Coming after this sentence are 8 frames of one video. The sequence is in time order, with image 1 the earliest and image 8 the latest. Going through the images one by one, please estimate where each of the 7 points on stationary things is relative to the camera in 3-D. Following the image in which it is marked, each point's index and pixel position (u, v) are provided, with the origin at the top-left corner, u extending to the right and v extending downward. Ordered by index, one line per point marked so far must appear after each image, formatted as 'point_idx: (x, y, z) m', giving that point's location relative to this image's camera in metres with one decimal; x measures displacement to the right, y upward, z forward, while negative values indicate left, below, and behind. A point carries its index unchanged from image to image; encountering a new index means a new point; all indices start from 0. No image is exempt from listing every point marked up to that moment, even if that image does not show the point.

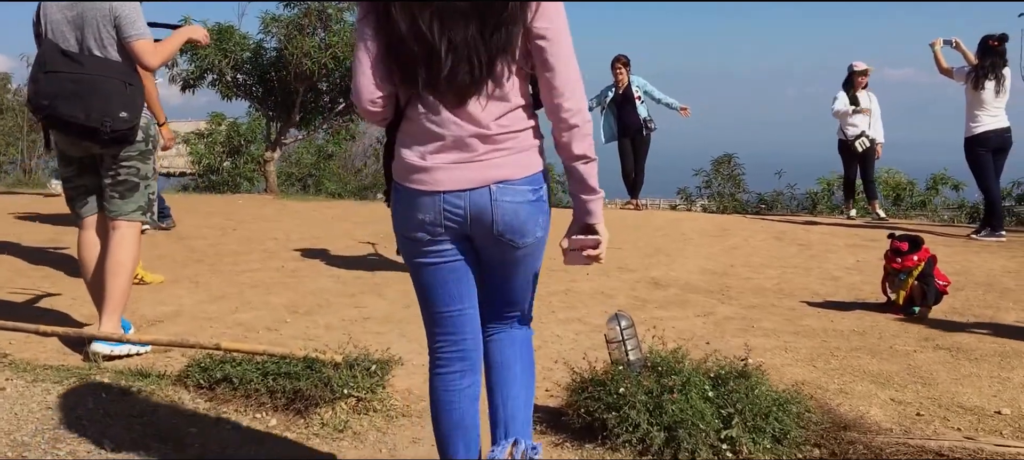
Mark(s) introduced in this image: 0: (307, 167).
0: (-2.9, +0.9, +13.4) m
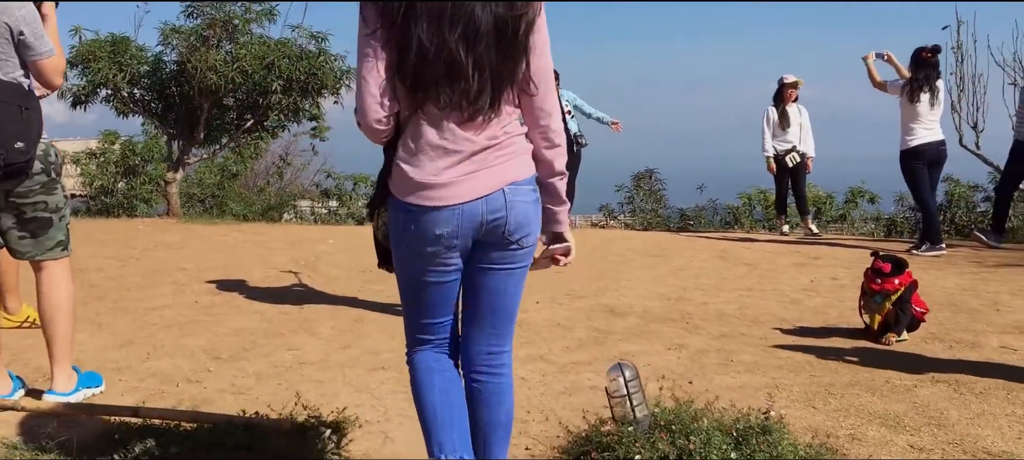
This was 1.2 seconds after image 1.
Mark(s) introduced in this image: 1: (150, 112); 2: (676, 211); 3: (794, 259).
0: (-4.0, +0.6, +12.6) m
1: (-4.2, +1.4, +11.1) m
2: (+2.3, +0.3, +13.4) m
3: (+2.2, -0.2, +7.3) m
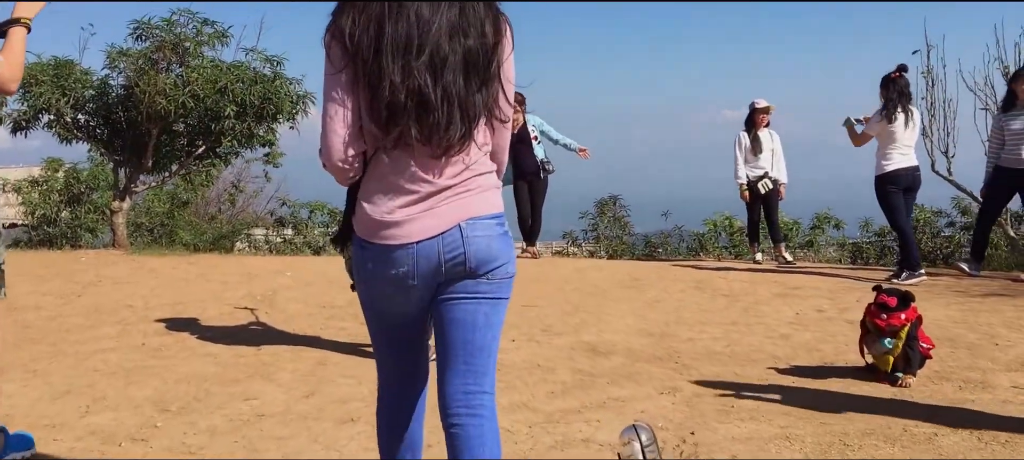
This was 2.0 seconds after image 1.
0: (-4.5, +0.2, +12.1) m
1: (-4.6, +1.0, +10.6) m
2: (+1.8, -0.1, +13.1) m
3: (+1.9, -0.4, +7.0) m
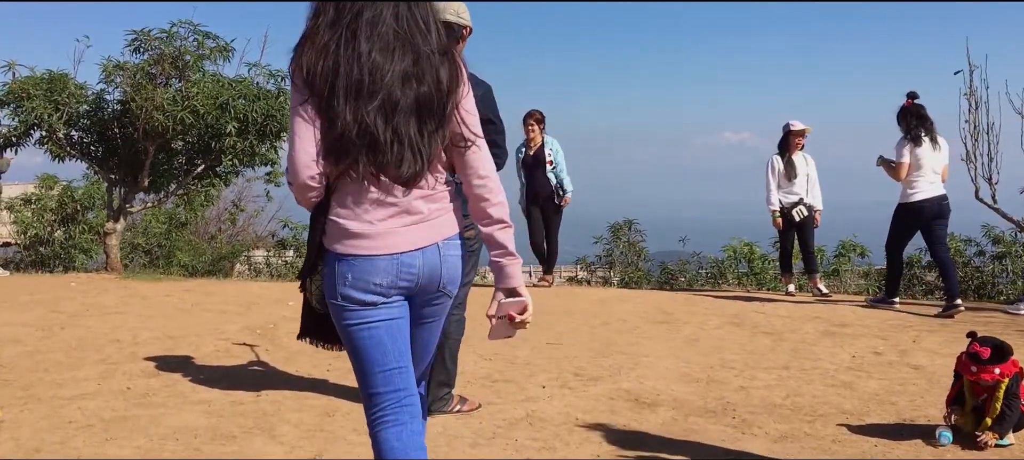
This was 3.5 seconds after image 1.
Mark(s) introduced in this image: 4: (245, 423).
0: (-4.3, -0.1, +11.5) m
1: (-4.5, +0.8, +10.1) m
2: (+1.9, -0.5, +12.6) m
3: (+2.1, -0.7, +6.4) m
4: (-1.1, -0.8, +4.0) m
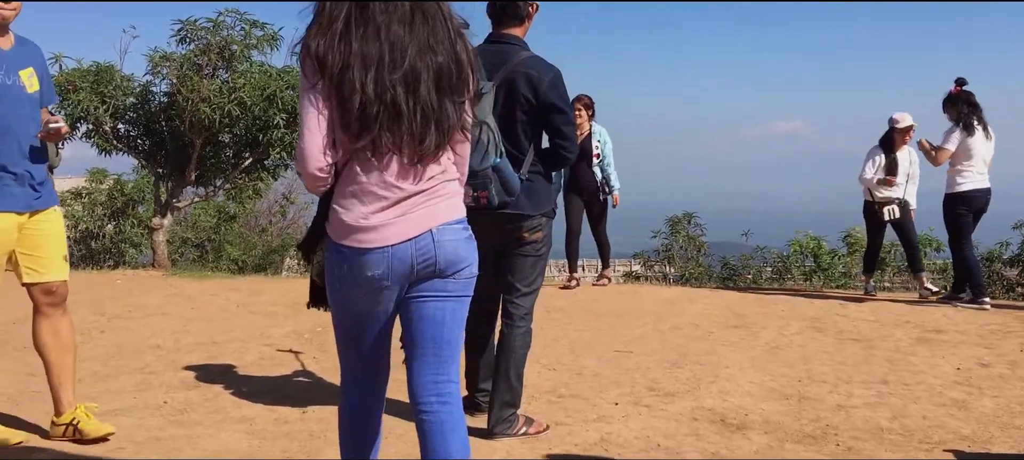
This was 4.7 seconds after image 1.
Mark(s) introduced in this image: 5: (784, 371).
0: (-3.7, 0.0, +11.3) m
1: (-3.9, +0.8, +9.8) m
2: (+2.6, -0.4, +12.0) m
3: (+2.5, -0.6, +5.9) m
4: (-0.9, -0.8, +3.6) m
5: (+1.4, -0.7, +5.0) m
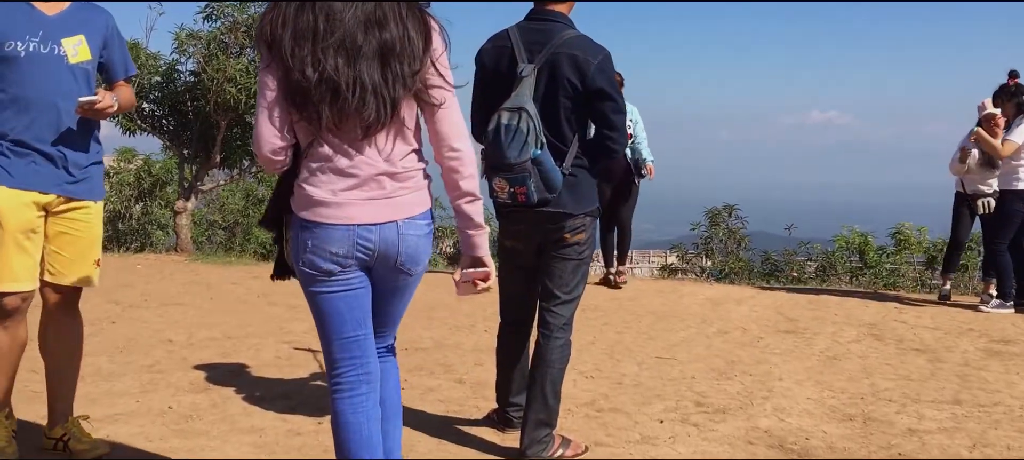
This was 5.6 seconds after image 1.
0: (-3.3, +0.2, +11.0) m
1: (-3.5, +1.0, +9.6) m
2: (+3.0, -0.3, +11.5) m
3: (+2.7, -0.7, +5.4) m
4: (-0.7, -0.8, +3.3) m
5: (+1.6, -0.7, +4.6) m
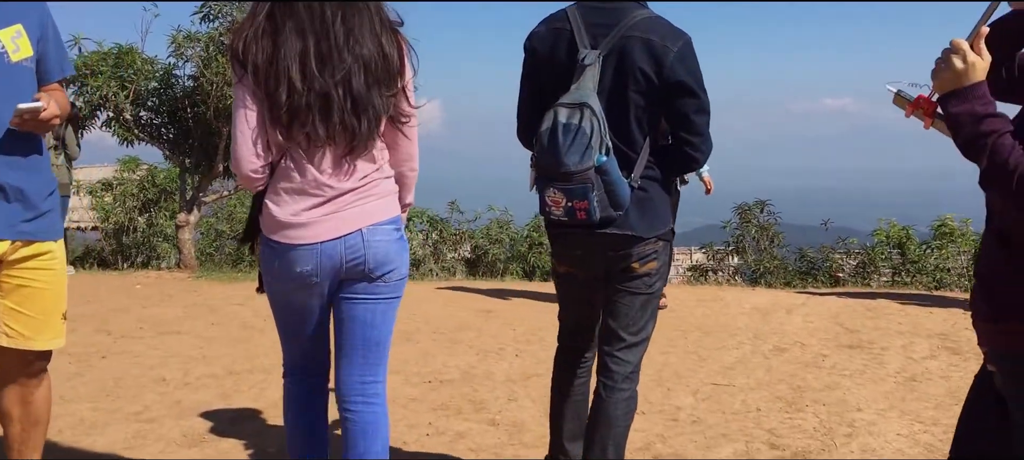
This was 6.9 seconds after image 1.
0: (-3.0, 0.0, +10.5) m
1: (-3.3, +0.9, +9.0) m
2: (+3.3, -0.2, +10.9) m
3: (+2.9, -0.7, +4.8) m
4: (-0.6, -0.9, +2.7) m
5: (+1.8, -0.8, +4.0) m
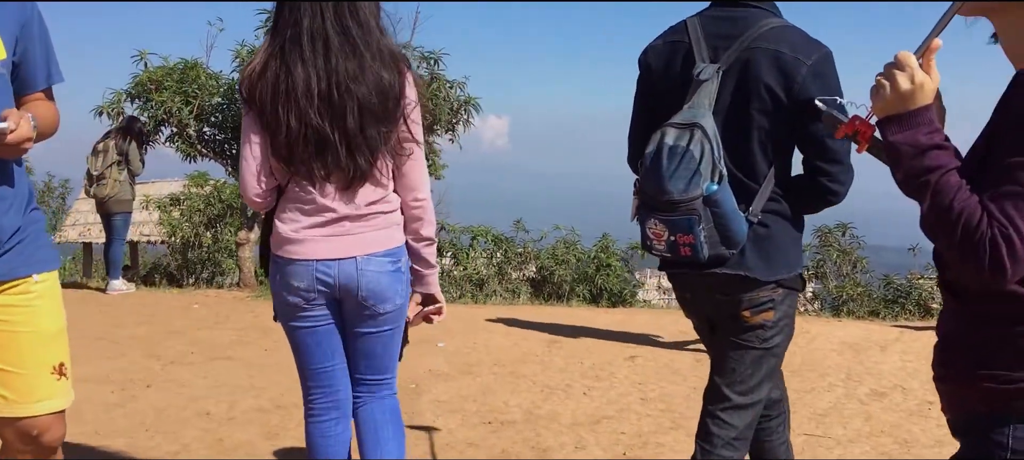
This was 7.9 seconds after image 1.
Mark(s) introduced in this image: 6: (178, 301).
0: (-2.3, -0.2, +10.3) m
1: (-2.7, +0.7, +8.9) m
2: (+4.0, -0.5, +10.3) m
3: (+3.2, -0.8, +4.2) m
4: (-0.4, -1.0, +2.3) m
5: (+2.0, -0.9, +3.4) m
6: (-2.7, -0.6, +7.5) m
